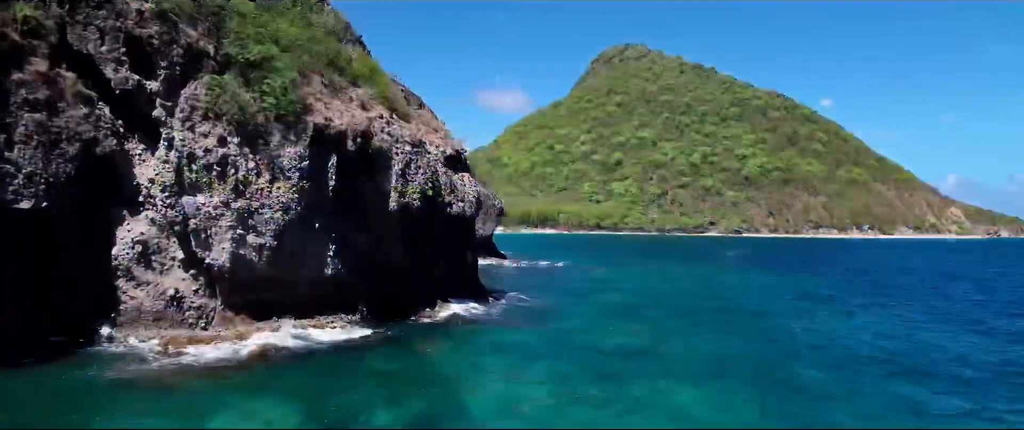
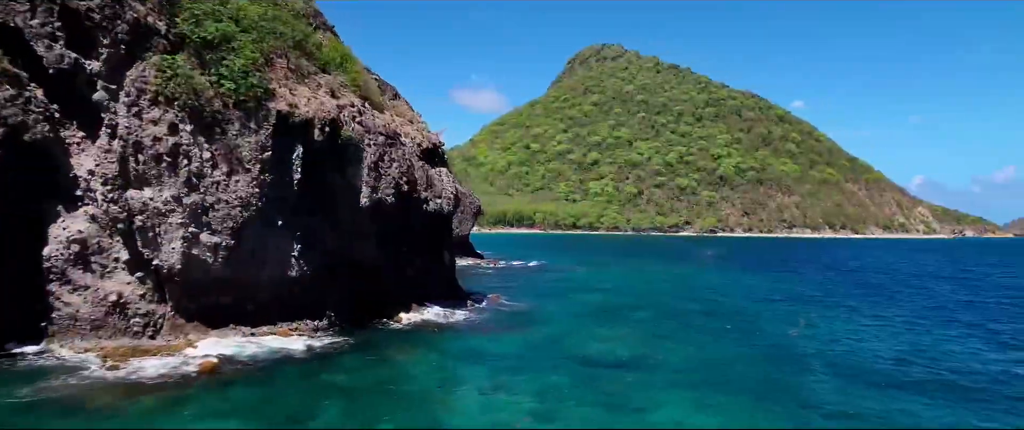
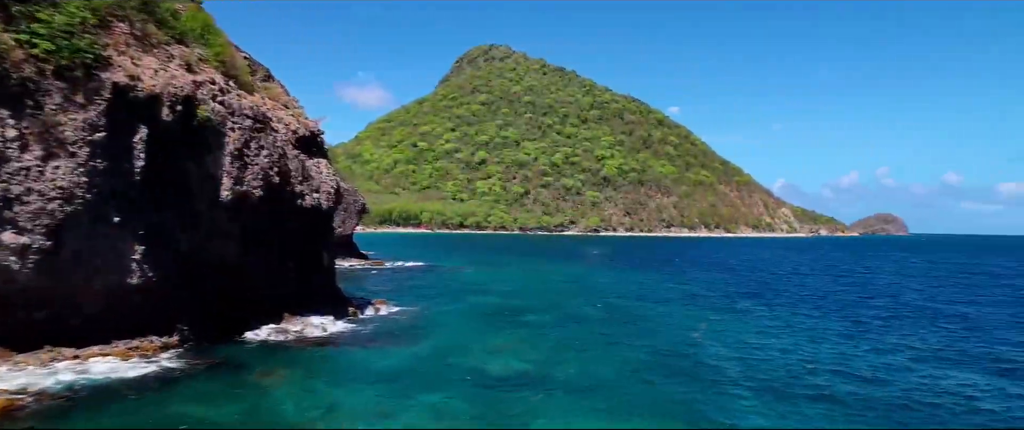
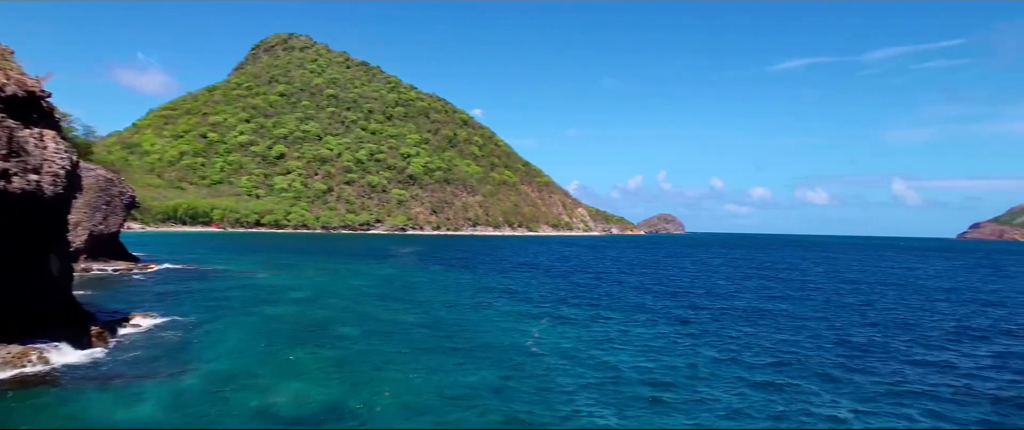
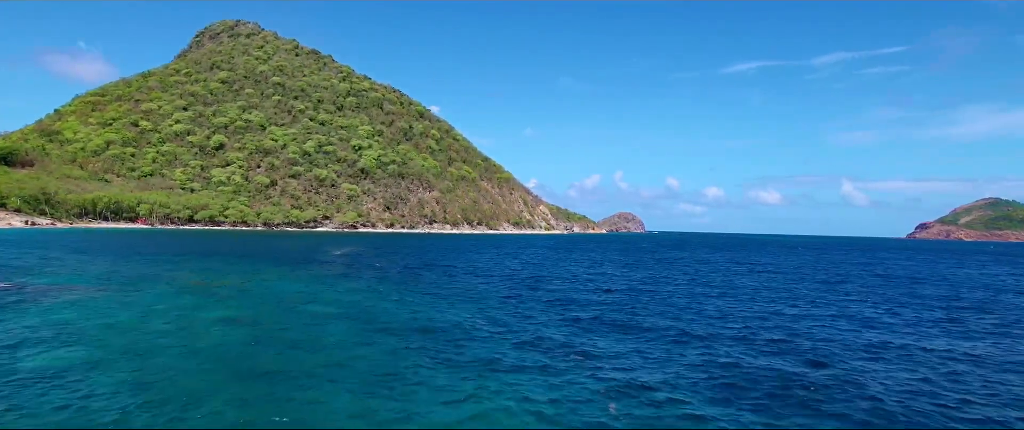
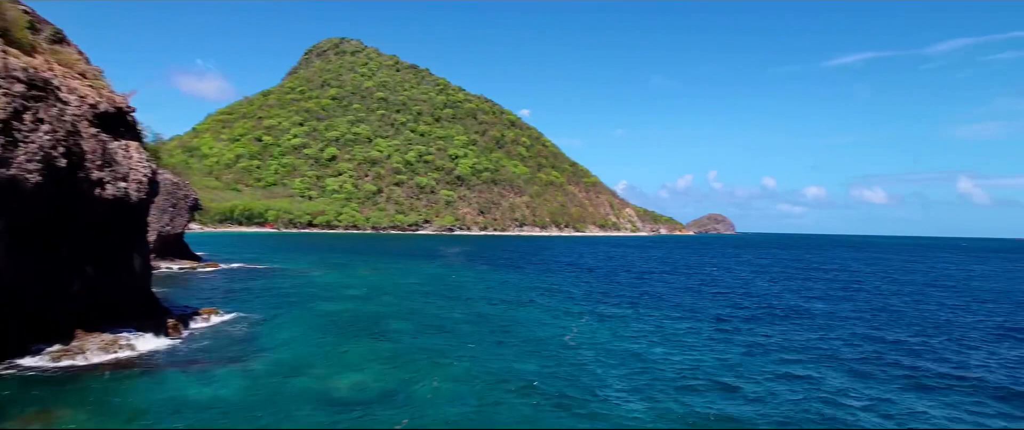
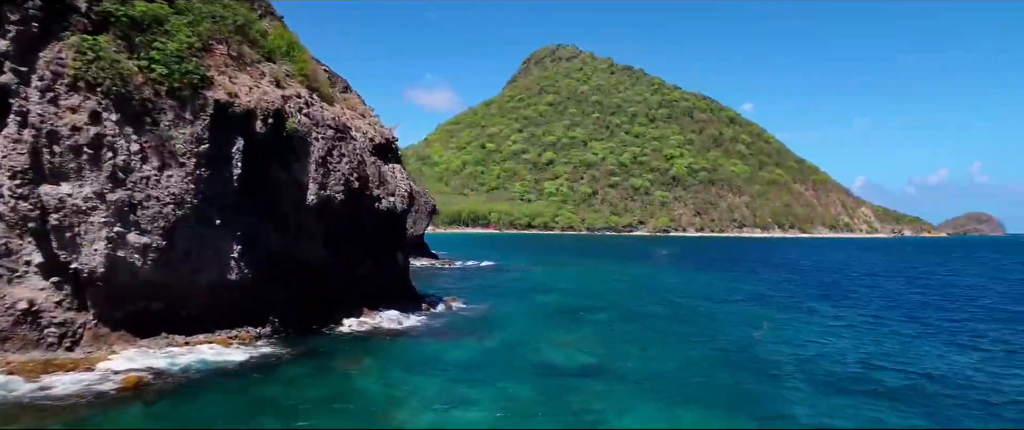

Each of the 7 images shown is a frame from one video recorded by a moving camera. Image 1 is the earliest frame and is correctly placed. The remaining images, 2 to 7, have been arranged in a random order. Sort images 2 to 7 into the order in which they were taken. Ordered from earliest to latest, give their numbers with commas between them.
2, 7, 3, 6, 4, 5
